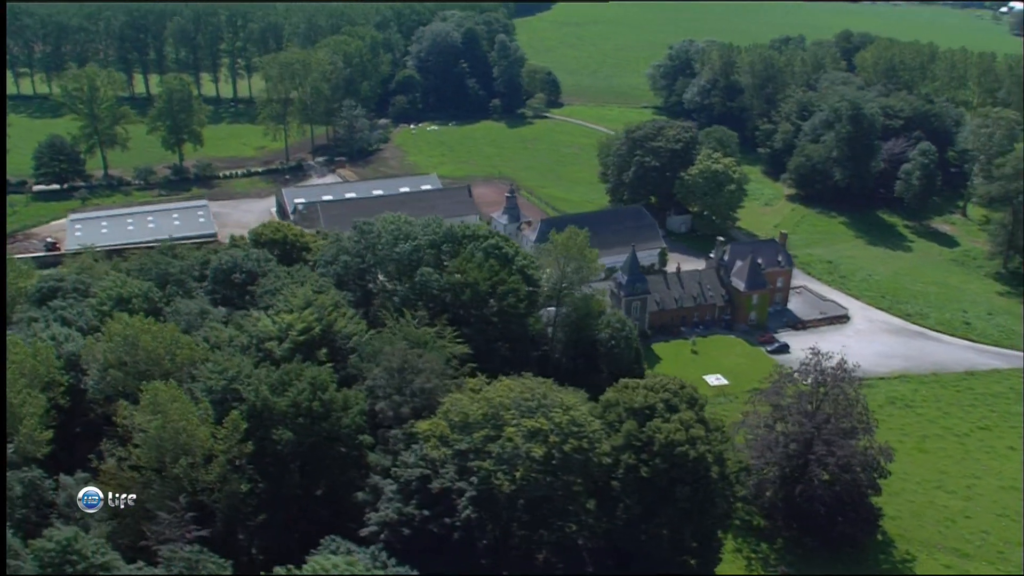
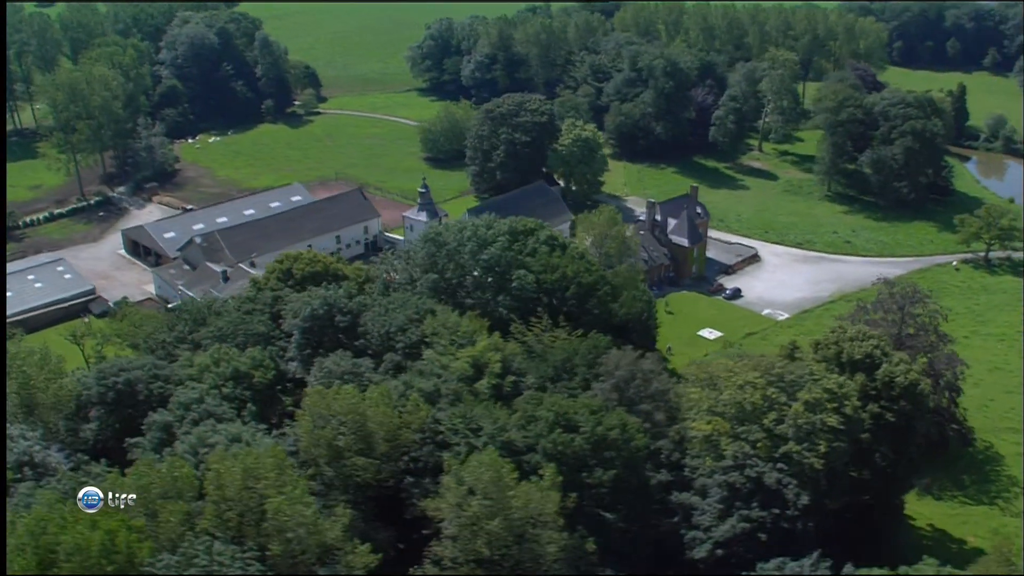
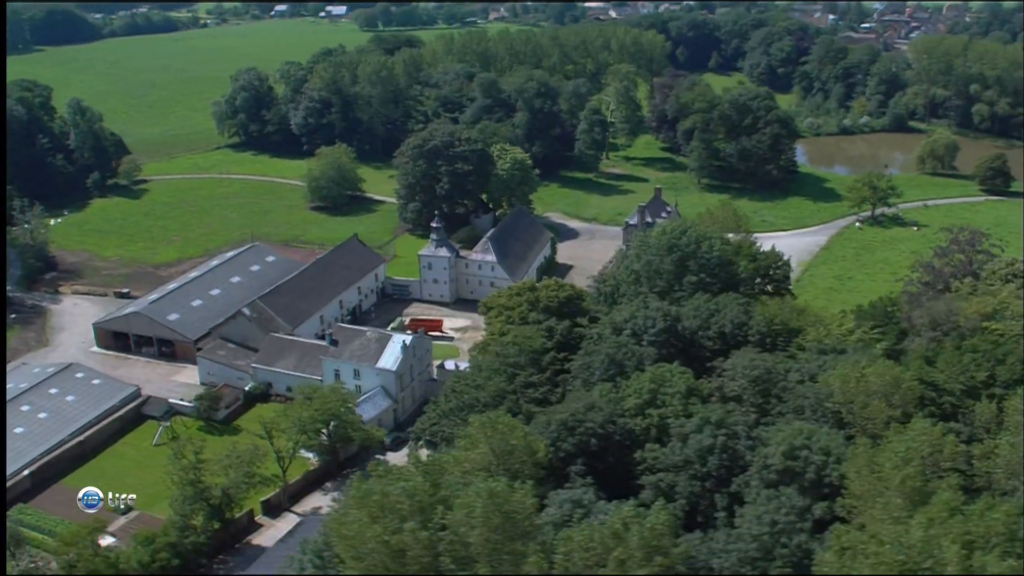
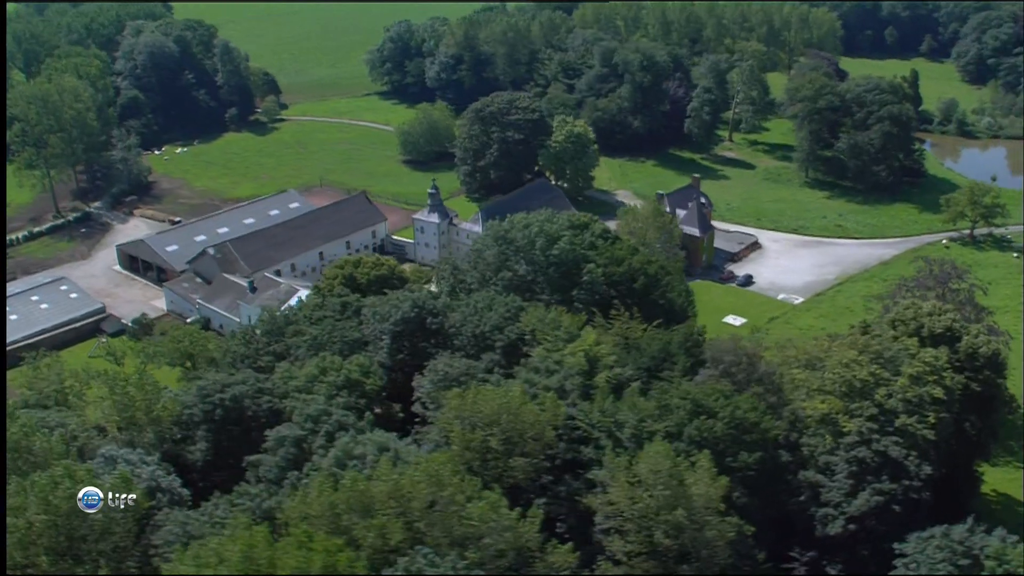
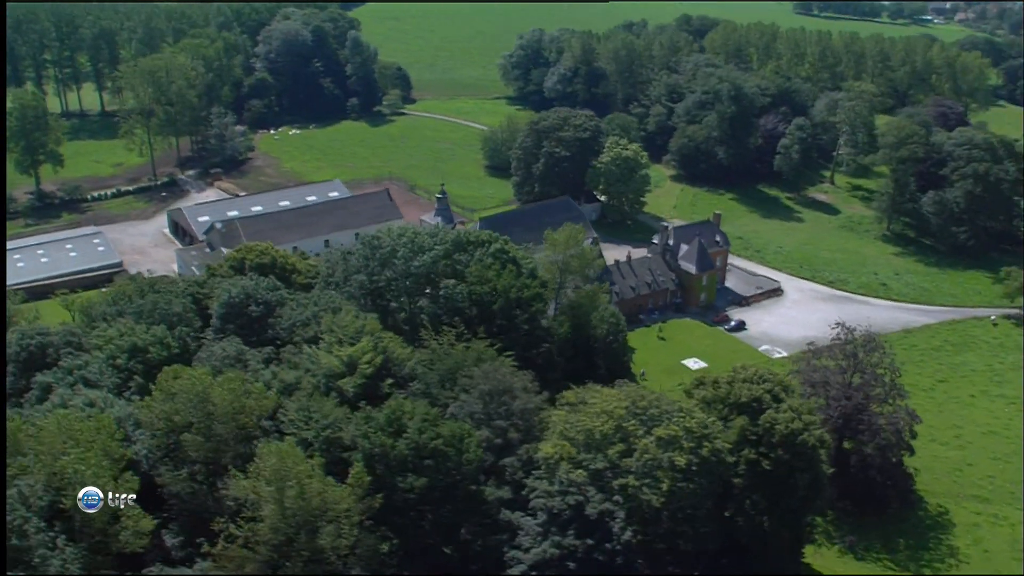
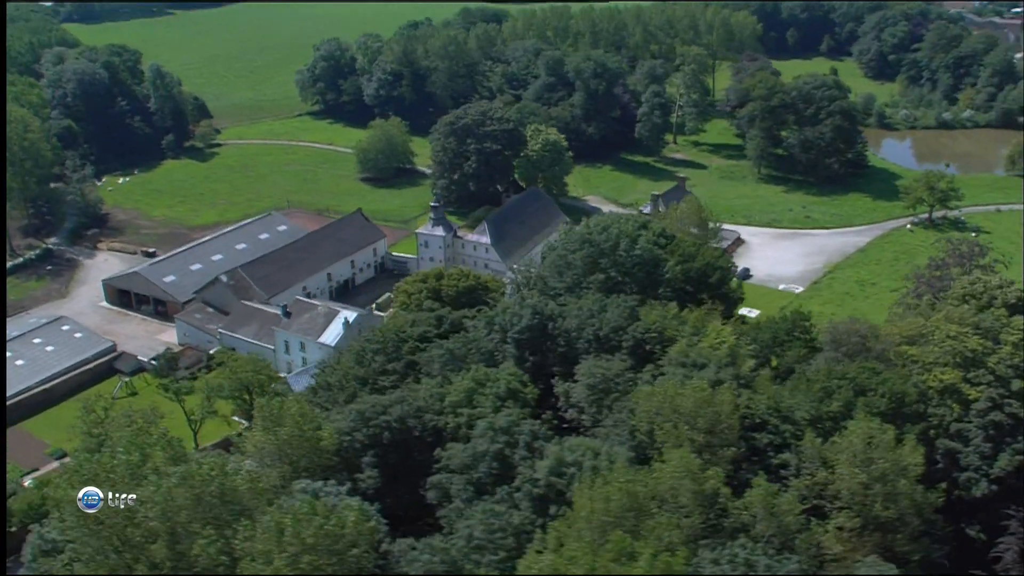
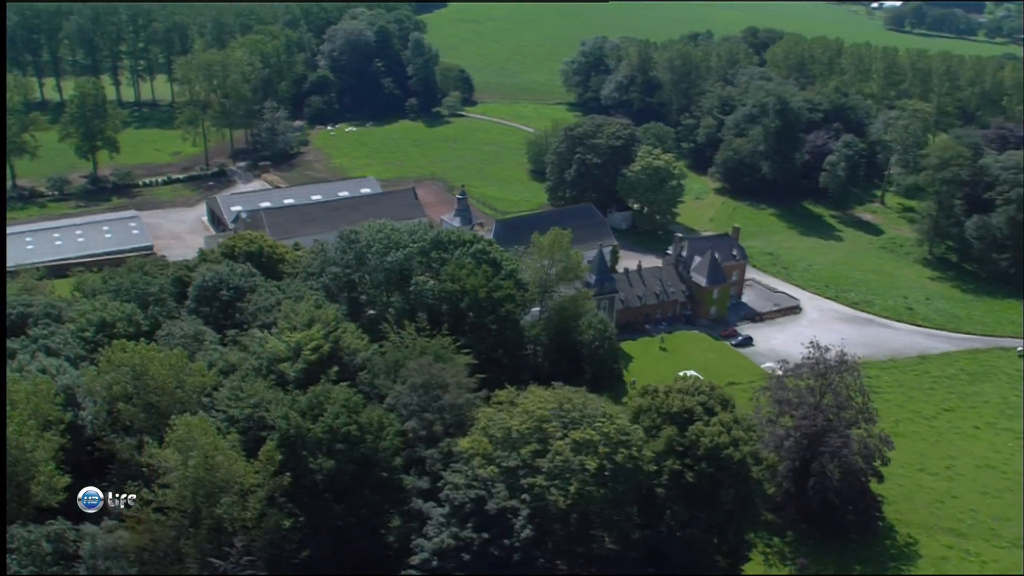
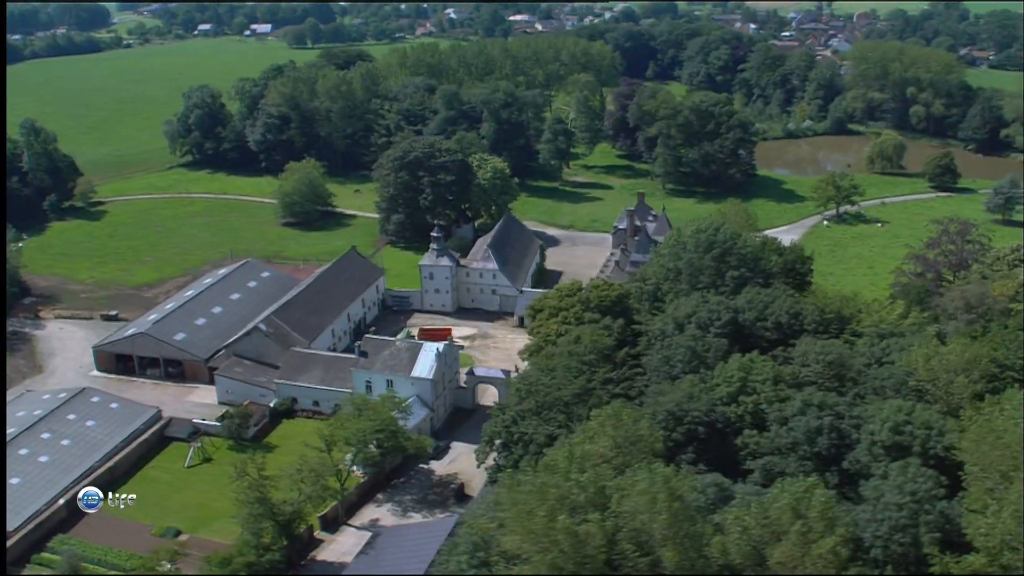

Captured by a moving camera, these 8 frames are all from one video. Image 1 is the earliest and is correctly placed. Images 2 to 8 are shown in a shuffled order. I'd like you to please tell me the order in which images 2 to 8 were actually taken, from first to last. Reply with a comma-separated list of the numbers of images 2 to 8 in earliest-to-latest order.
7, 5, 2, 4, 6, 3, 8
